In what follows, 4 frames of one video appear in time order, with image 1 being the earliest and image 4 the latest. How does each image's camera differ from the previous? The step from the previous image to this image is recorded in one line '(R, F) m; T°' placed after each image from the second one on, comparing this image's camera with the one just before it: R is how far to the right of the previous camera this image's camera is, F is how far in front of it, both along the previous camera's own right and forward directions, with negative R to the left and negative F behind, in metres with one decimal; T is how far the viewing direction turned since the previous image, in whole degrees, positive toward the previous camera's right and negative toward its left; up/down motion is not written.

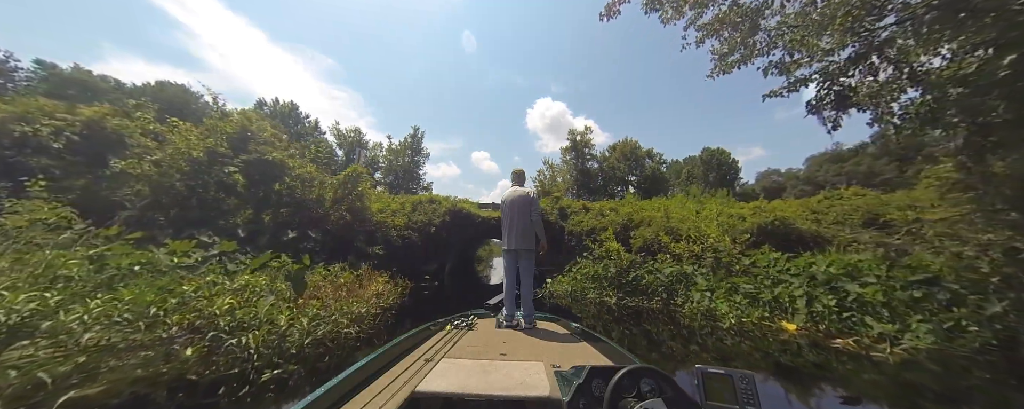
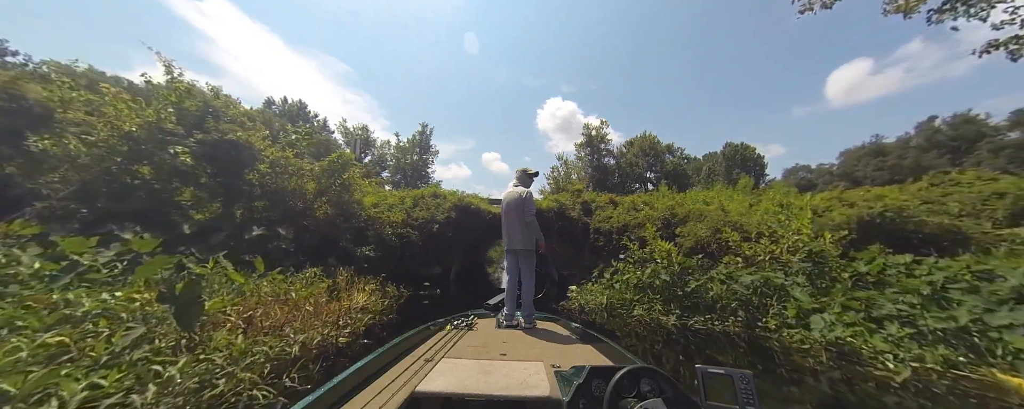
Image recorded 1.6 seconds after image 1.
(-0.1, +1.2) m; -2°
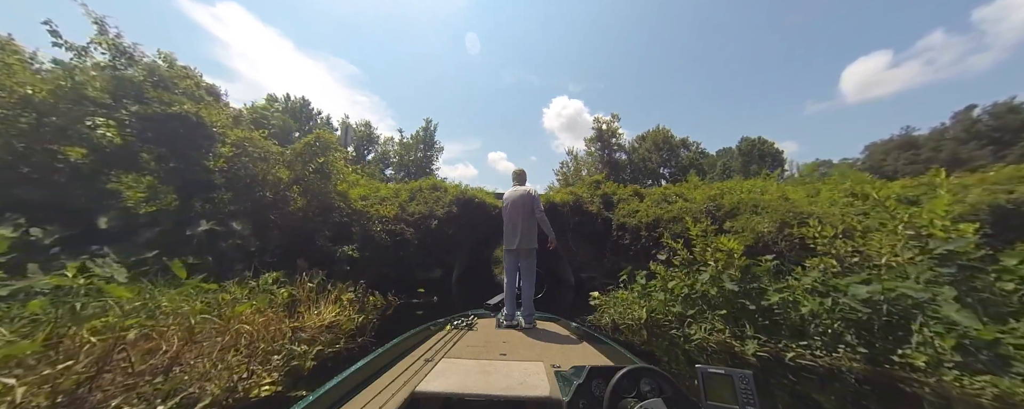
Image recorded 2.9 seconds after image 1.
(-0.1, +1.0) m; -1°
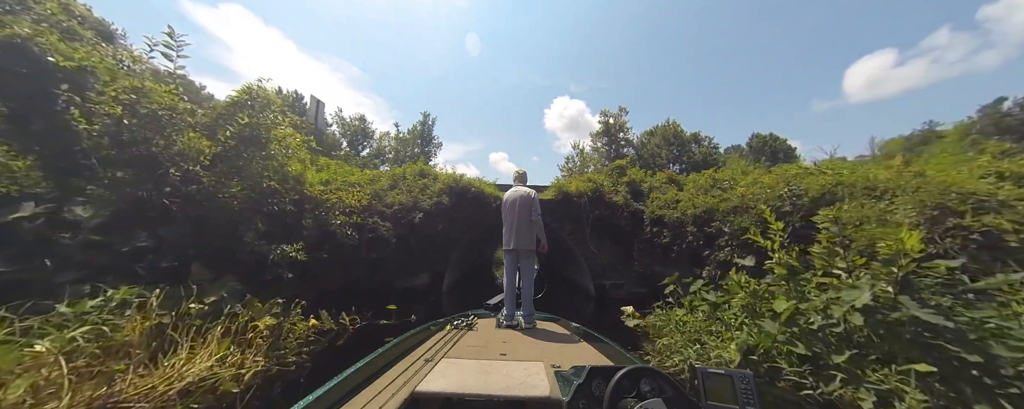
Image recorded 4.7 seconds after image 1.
(-0.1, +1.3) m; 0°
